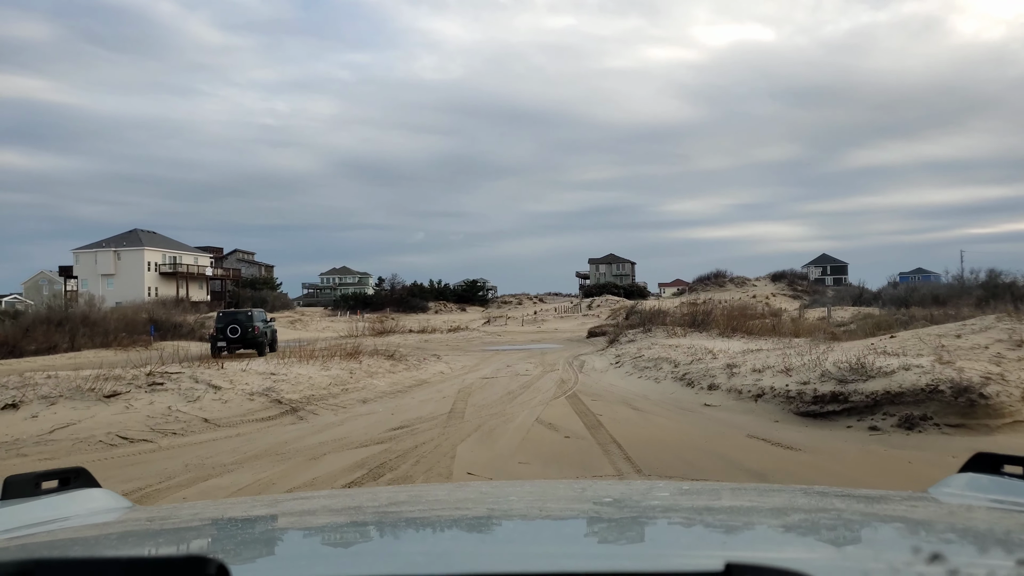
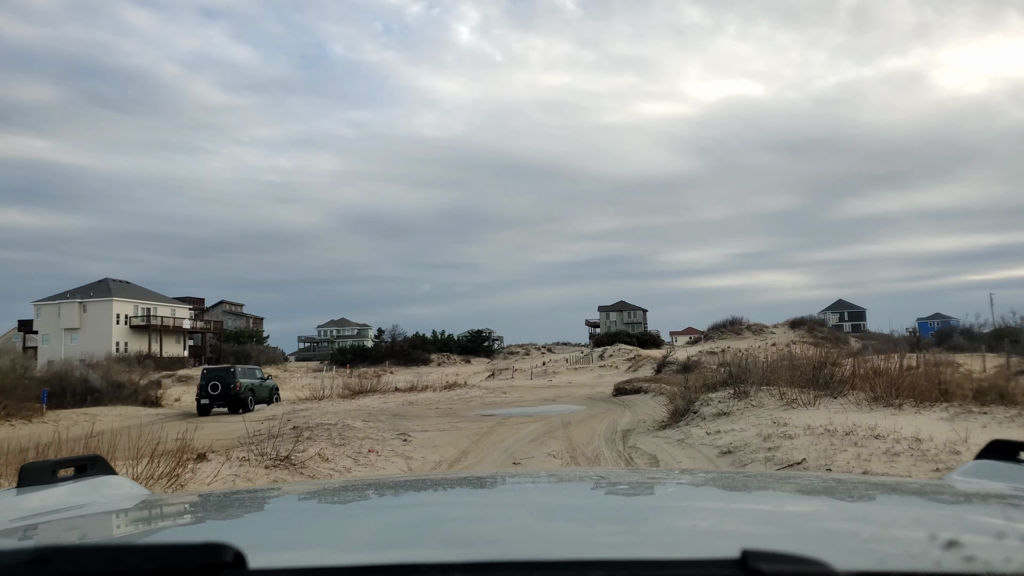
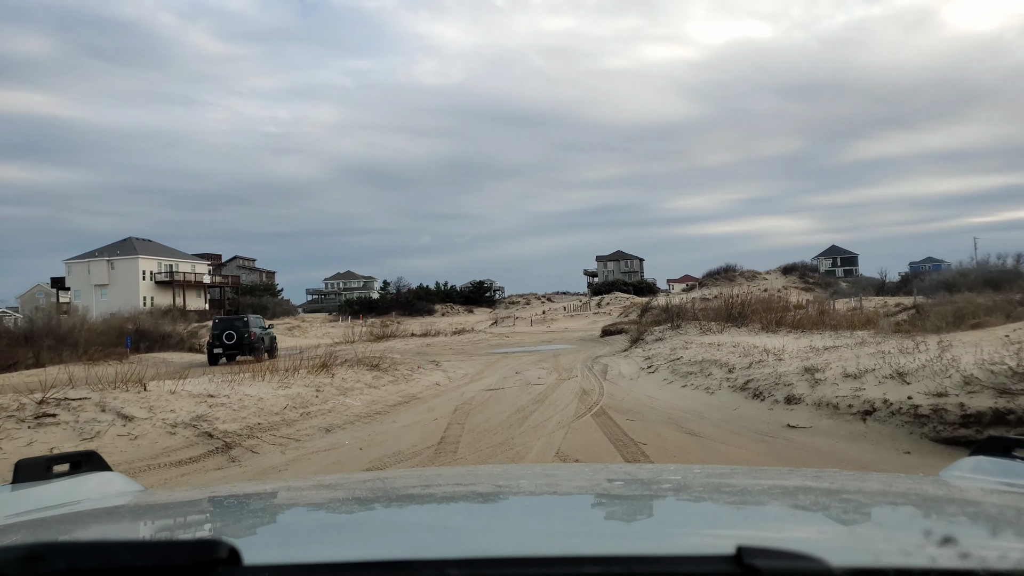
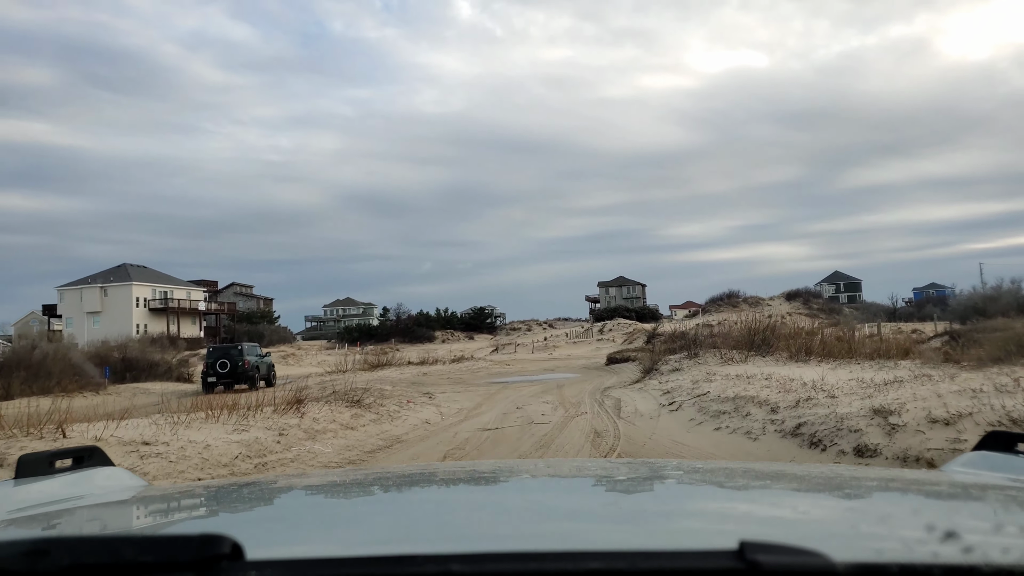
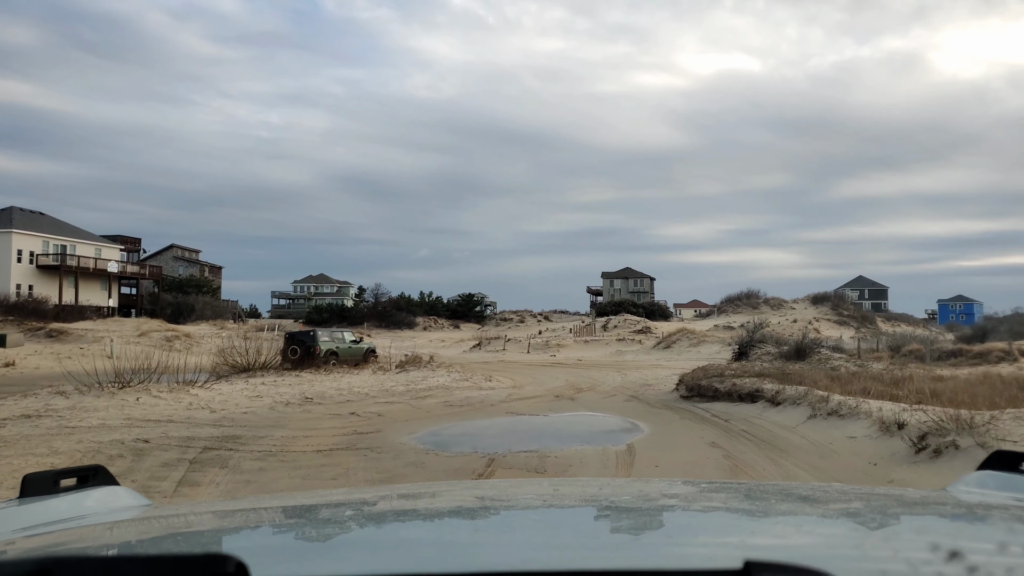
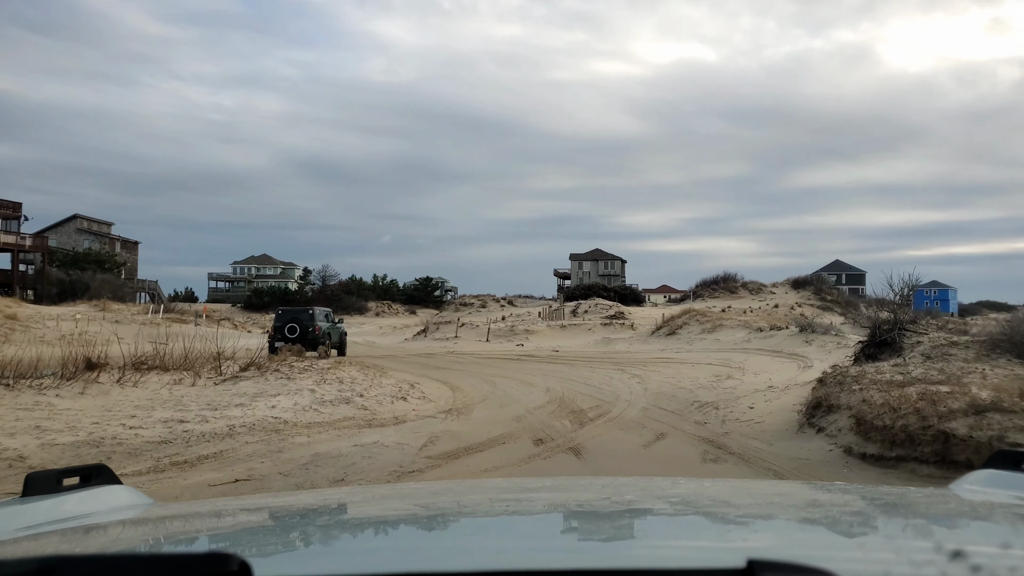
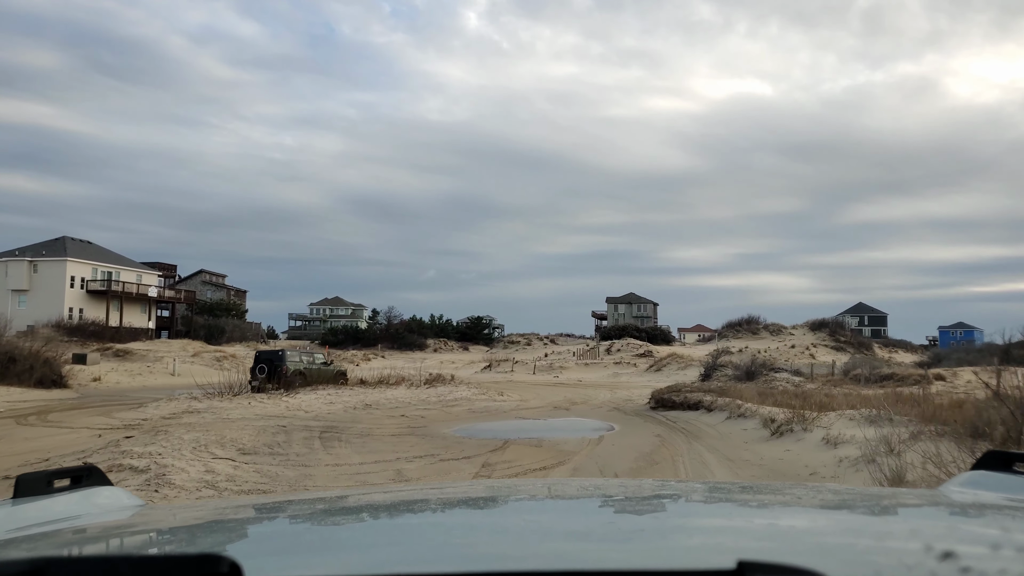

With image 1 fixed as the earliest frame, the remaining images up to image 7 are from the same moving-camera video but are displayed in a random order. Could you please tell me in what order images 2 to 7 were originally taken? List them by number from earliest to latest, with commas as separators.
3, 4, 2, 7, 5, 6
